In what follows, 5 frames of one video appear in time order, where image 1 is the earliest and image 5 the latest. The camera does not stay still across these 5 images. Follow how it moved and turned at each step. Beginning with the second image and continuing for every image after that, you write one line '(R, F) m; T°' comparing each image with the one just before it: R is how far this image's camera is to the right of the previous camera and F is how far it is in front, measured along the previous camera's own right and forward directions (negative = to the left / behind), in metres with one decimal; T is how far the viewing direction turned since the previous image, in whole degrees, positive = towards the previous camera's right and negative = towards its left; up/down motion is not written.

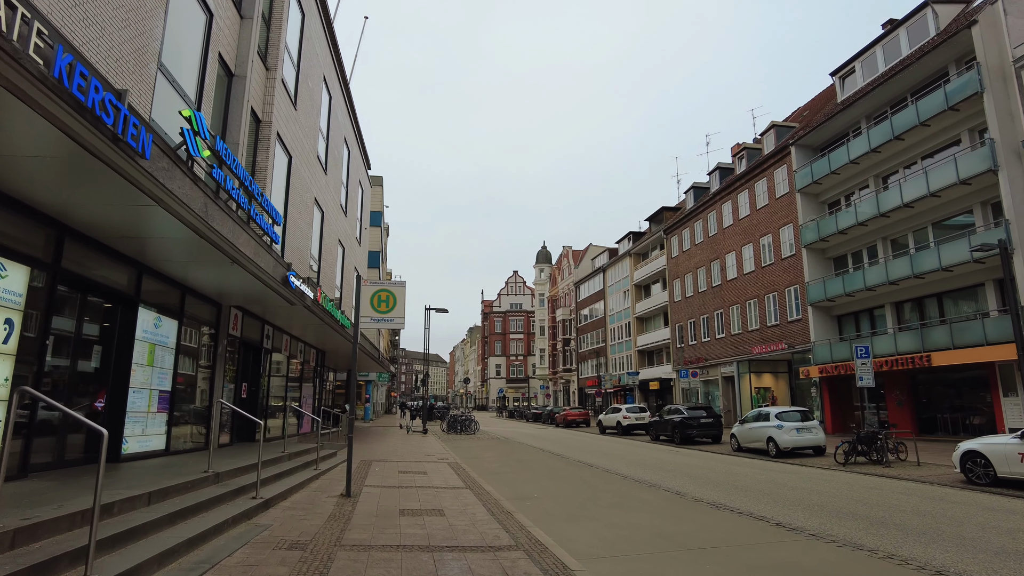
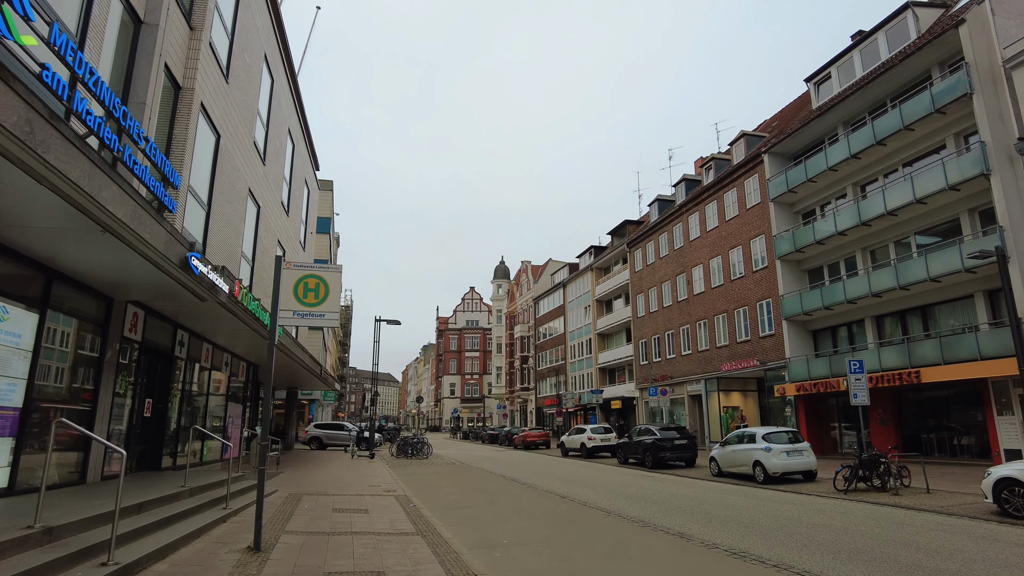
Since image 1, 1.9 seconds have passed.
(-0.2, +2.1) m; +4°
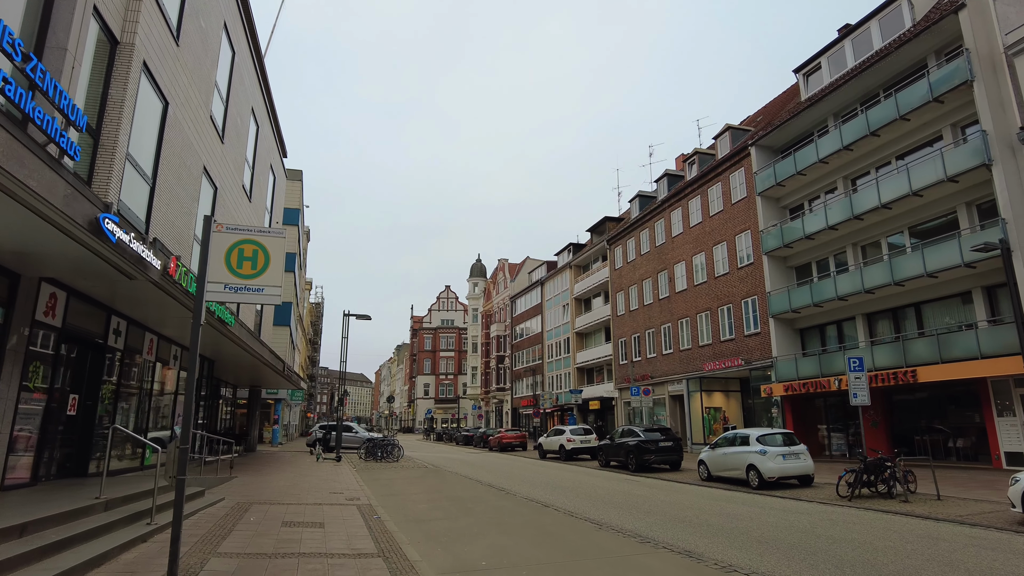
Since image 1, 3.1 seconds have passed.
(-0.1, +1.2) m; +2°
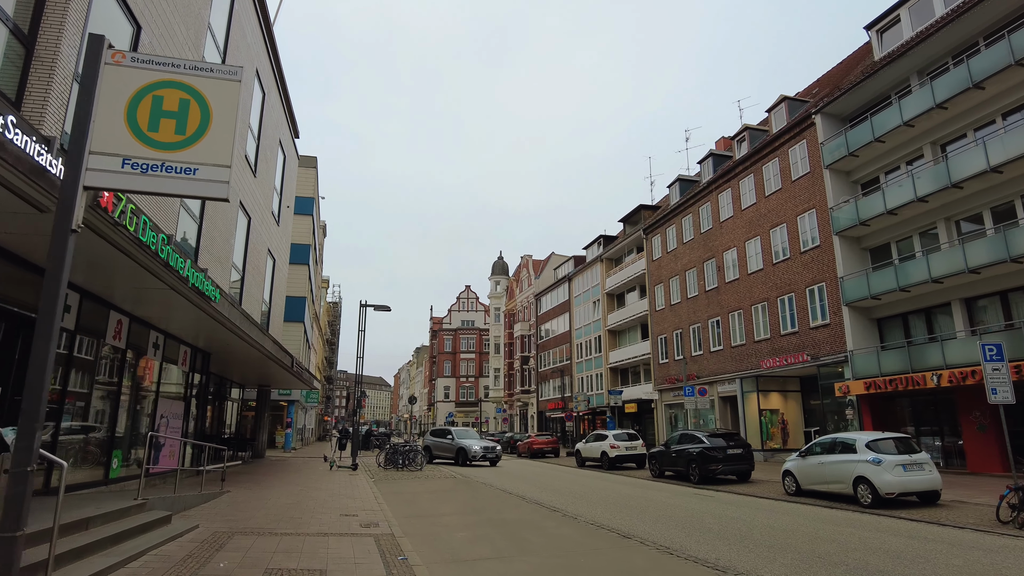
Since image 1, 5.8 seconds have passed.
(-0.6, +2.7) m; -2°
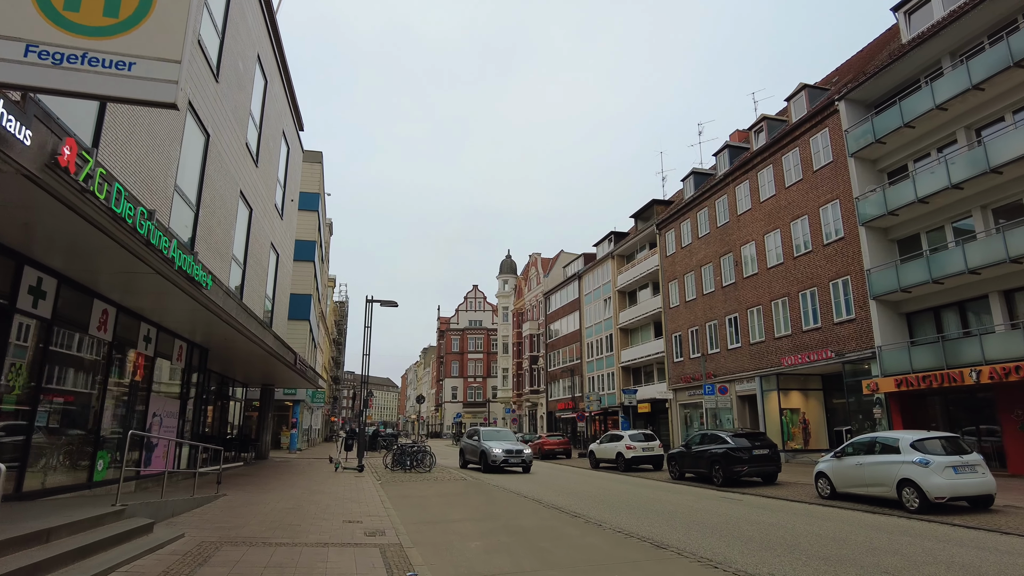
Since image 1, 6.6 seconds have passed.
(-0.2, +0.8) m; -1°
